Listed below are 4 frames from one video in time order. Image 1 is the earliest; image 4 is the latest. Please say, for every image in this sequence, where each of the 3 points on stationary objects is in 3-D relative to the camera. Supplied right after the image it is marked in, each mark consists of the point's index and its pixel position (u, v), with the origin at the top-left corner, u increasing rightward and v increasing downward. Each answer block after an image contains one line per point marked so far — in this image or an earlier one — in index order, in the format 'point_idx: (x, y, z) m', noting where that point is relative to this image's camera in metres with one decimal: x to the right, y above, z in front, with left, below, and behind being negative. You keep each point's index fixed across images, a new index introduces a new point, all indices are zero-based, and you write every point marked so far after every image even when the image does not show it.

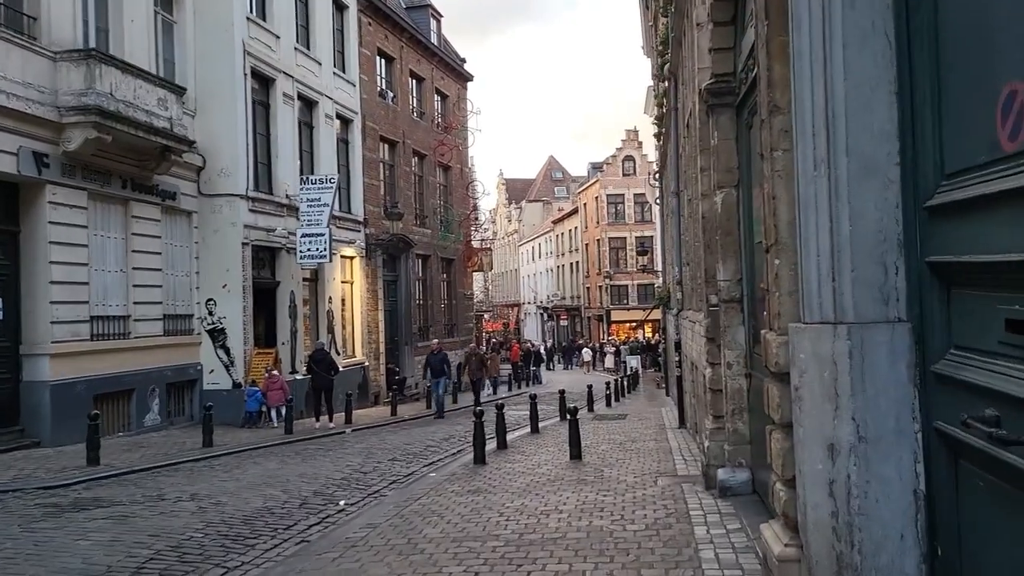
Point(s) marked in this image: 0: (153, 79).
0: (-6.6, +3.8, +15.3) m
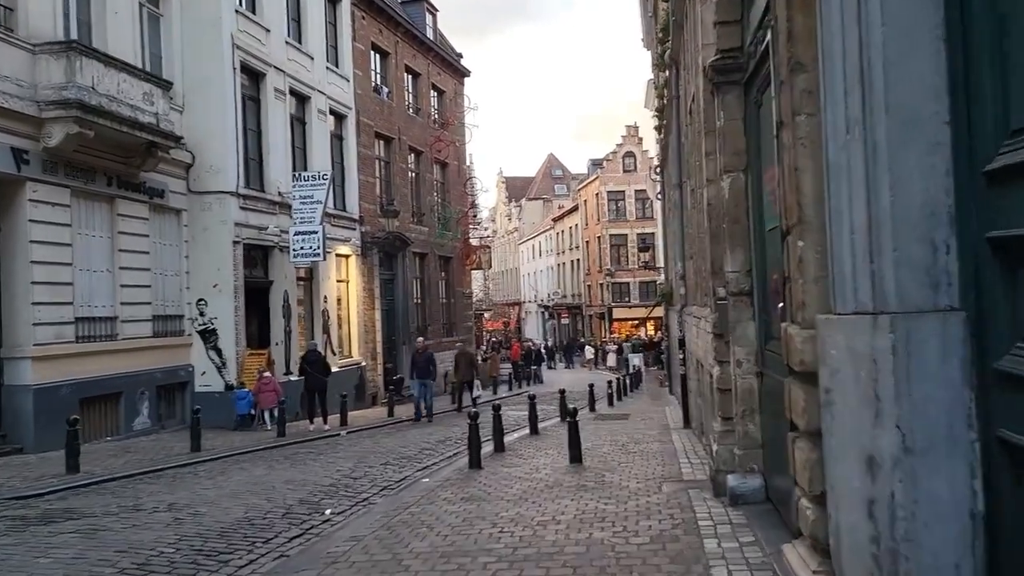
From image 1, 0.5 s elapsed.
0: (-6.6, +3.8, +14.8) m
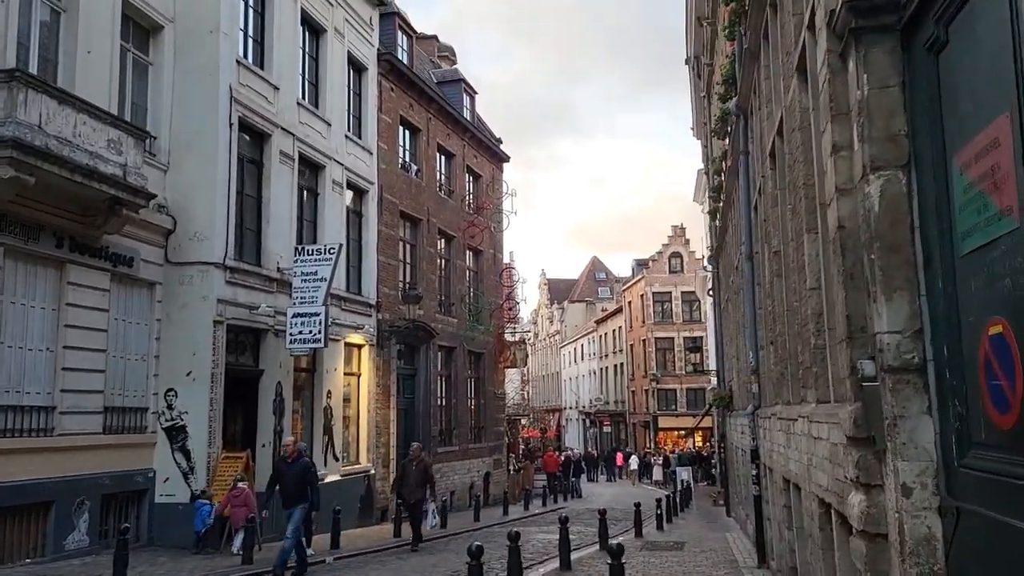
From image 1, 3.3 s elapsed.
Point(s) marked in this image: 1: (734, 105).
0: (-6.2, +2.6, +12.6) m
1: (+3.1, +2.6, +11.9) m
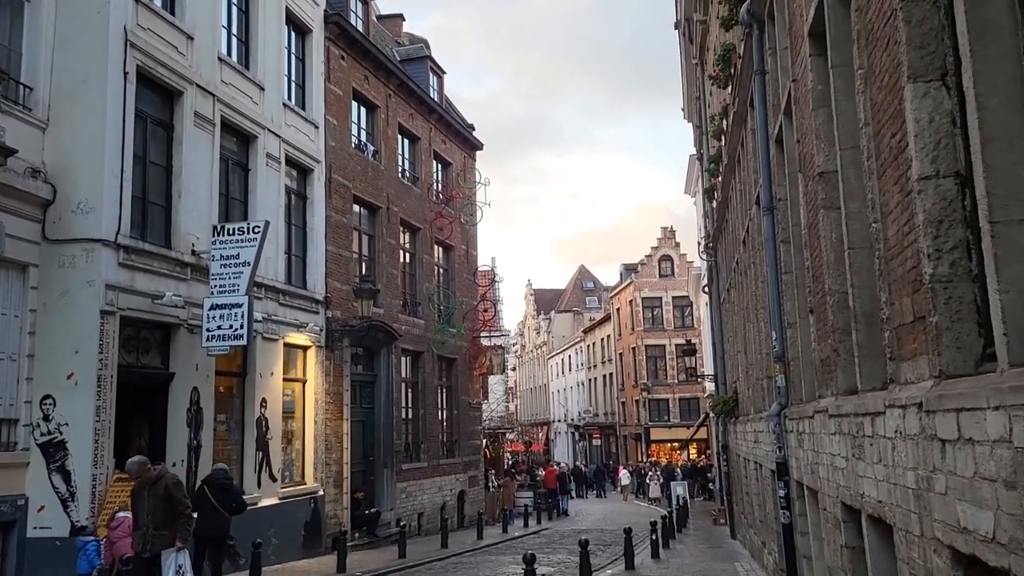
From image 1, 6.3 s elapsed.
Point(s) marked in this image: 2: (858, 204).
0: (-6.8, +2.9, +9.8) m
1: (+2.6, +3.0, +9.3) m
2: (+2.2, +0.5, +5.5) m
